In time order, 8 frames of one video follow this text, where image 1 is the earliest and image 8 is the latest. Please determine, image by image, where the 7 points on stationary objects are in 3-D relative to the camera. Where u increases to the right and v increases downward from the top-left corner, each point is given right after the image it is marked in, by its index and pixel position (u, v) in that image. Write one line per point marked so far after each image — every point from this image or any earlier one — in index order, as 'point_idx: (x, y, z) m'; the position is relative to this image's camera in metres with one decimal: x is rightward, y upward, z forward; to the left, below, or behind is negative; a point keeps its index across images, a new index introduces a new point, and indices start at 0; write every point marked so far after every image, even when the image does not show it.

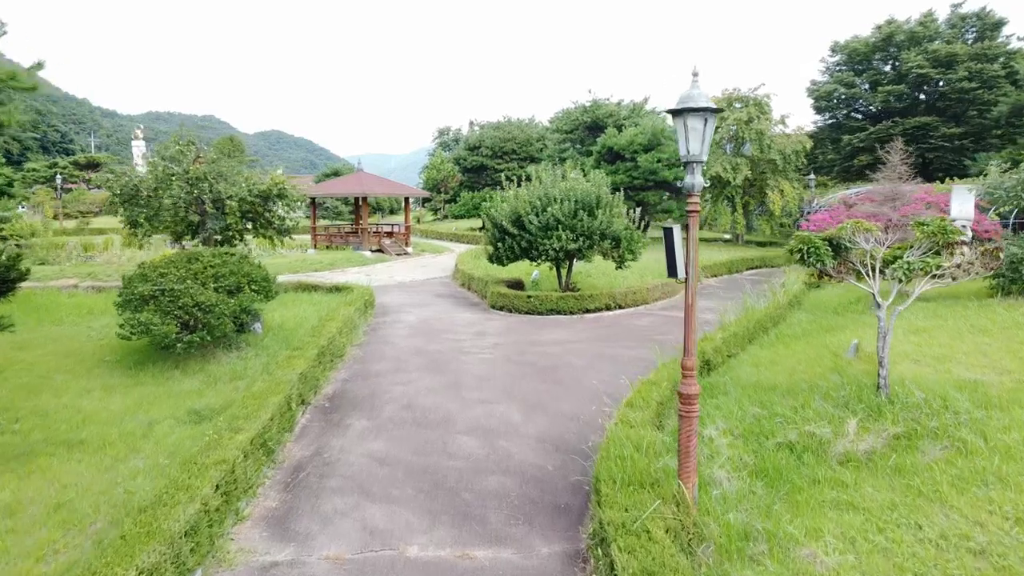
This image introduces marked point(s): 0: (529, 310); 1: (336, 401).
0: (+0.3, -0.4, +13.1) m
1: (-1.7, -1.1, +7.6) m
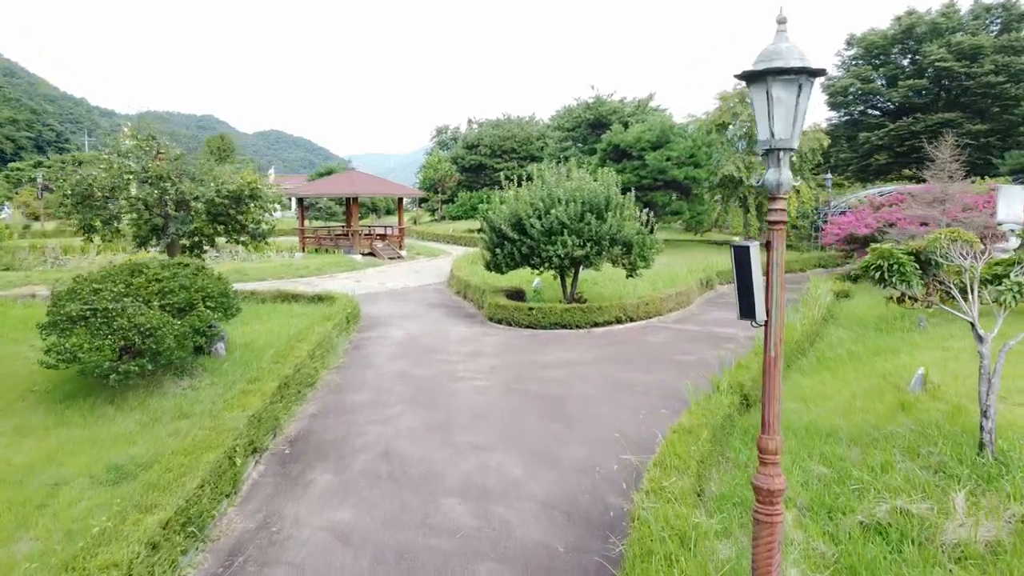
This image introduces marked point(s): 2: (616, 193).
0: (+0.3, -0.5, +11.8) m
1: (-1.7, -1.2, +6.3) m
2: (+1.6, +1.4, +12.2) m
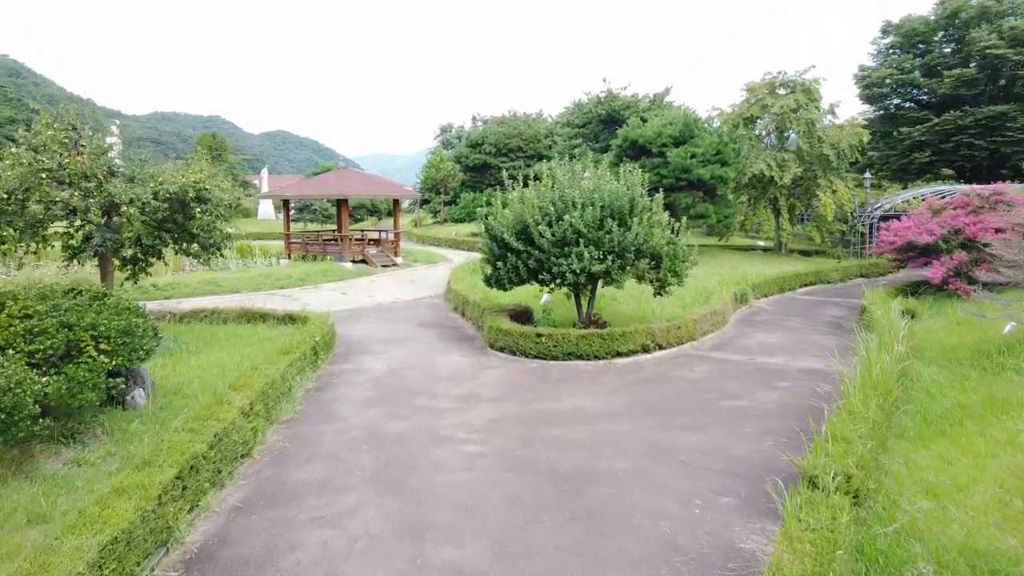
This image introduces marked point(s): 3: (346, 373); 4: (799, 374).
0: (+0.3, -0.8, +9.7) m
1: (-1.7, -1.5, +4.3) m
2: (+1.6, +1.2, +10.1) m
3: (-1.9, -1.0, +9.1) m
4: (+3.2, -1.0, +9.0) m
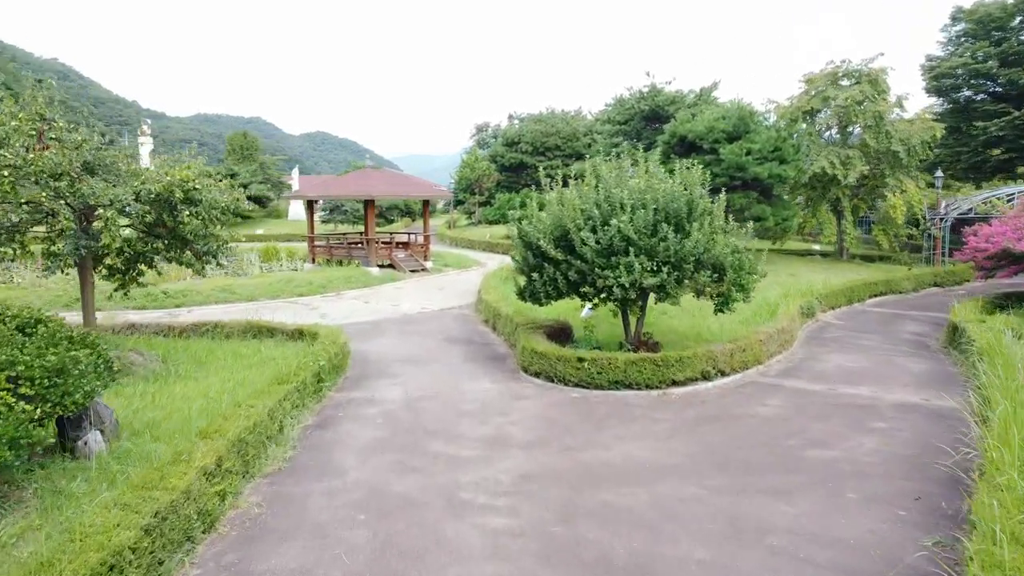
0: (+0.7, -1.0, +8.3) m
1: (-1.5, -1.7, +2.9) m
2: (+2.0, +1.0, +8.7) m
3: (-1.5, -1.1, +7.8) m
4: (+3.5, -1.1, +7.4) m
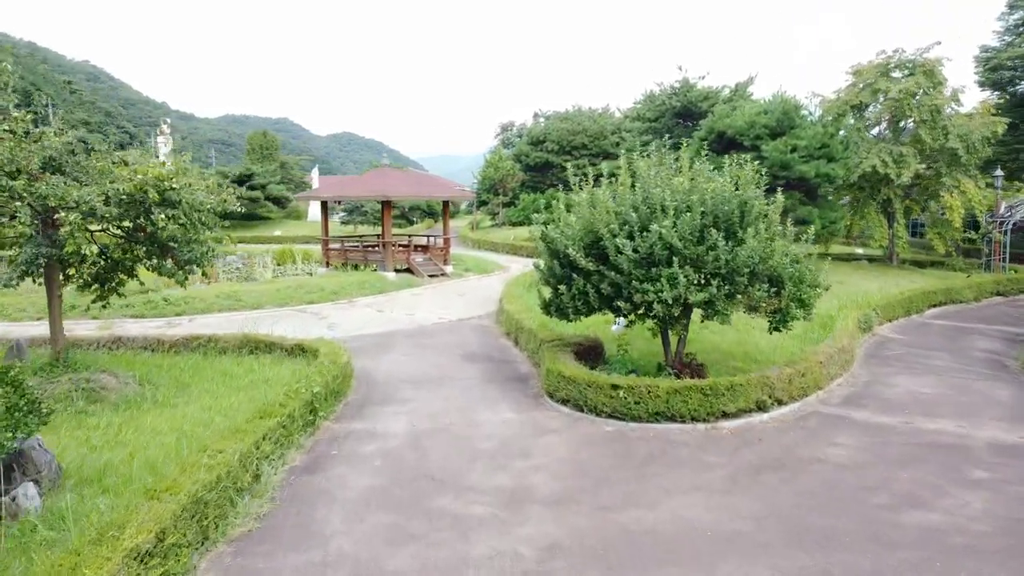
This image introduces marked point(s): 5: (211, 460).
0: (+0.9, -1.1, +7.1) m
1: (-1.5, -1.8, +1.9) m
2: (+2.3, +0.9, +7.5) m
3: (-1.3, -1.3, +6.7) m
4: (+3.7, -1.3, +6.2) m
5: (-1.8, -1.1, +4.9) m
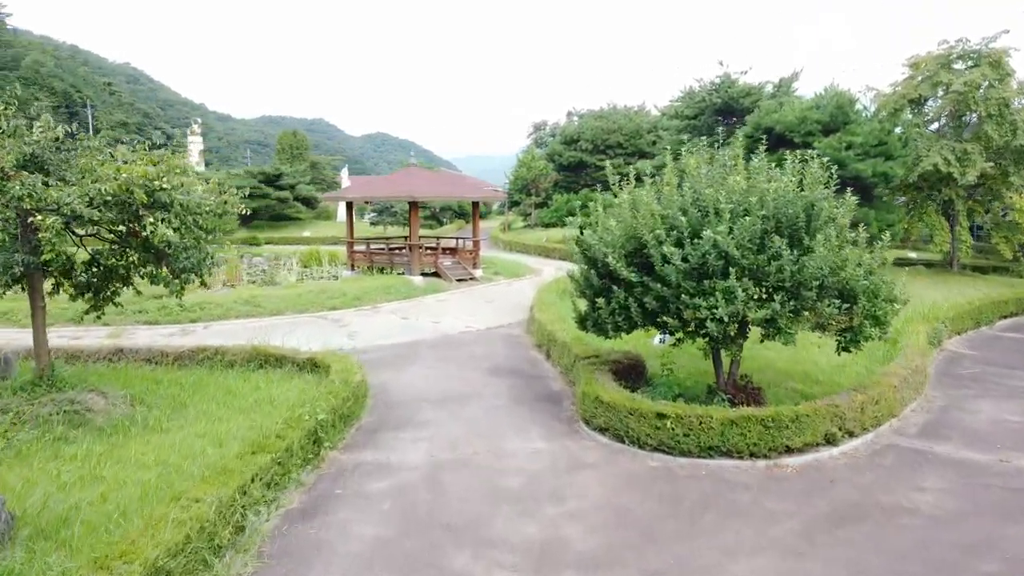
0: (+1.1, -1.2, +6.2) m
1: (-1.5, -1.9, +1.1) m
2: (+2.5, +0.7, +6.5) m
3: (-1.1, -1.4, +5.9) m
4: (+3.9, -1.4, +5.2) m
5: (-1.7, -1.2, +4.1) m
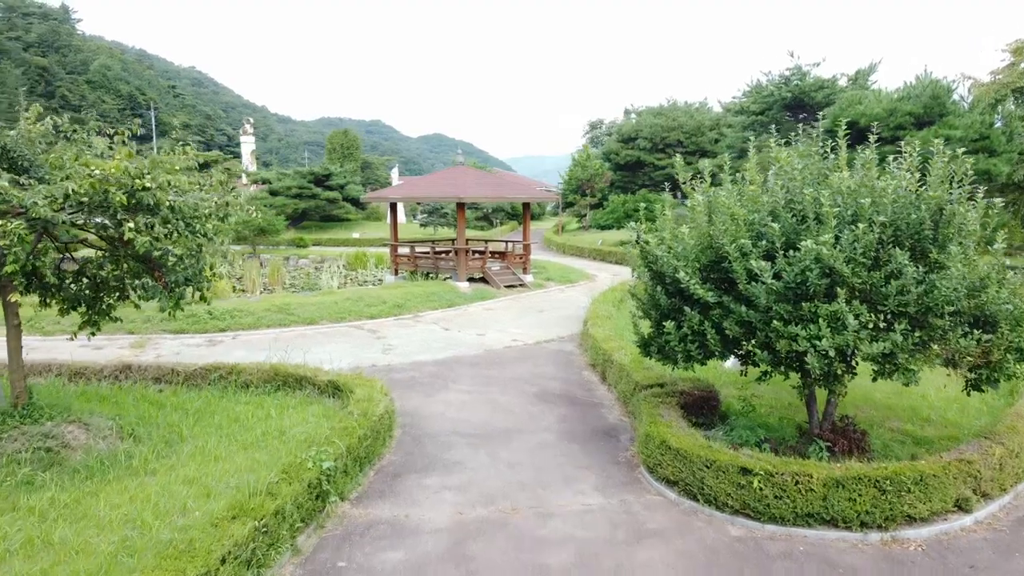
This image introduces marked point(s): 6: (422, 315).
0: (+1.4, -1.4, +5.0) m
1: (-1.5, -2.0, 0.0) m
2: (+2.8, +0.6, +5.2) m
3: (-0.8, -1.5, +4.8) m
4: (+4.1, -1.6, +3.7) m
5: (-1.5, -1.3, +3.1) m
6: (-1.5, -0.4, +13.6) m
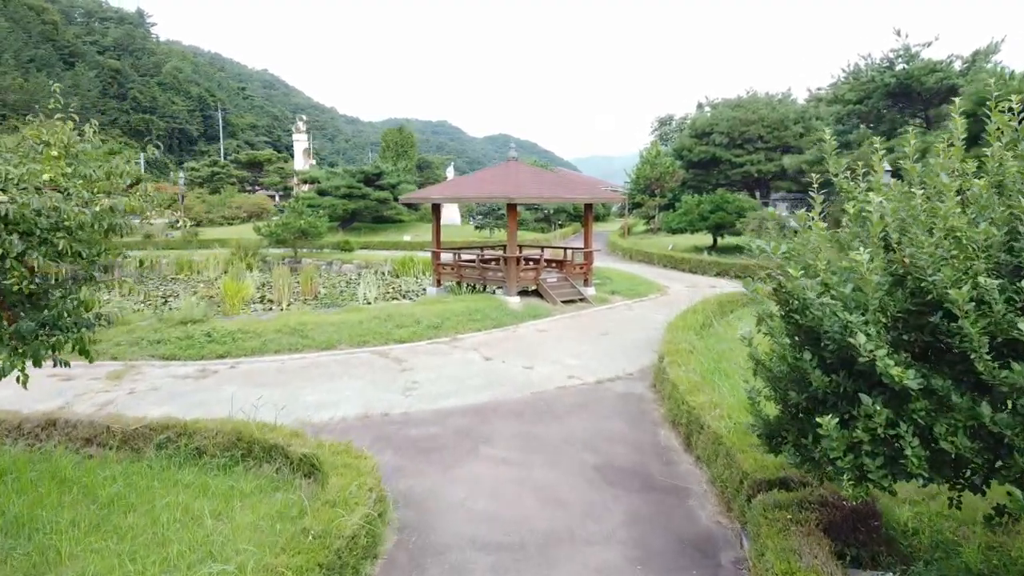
0: (+1.5, -1.7, +2.6) m
1: (-1.8, -2.2, -2.2) m
2: (+3.0, +0.3, +2.6) m
3: (-0.7, -1.7, +2.6) m
4: (+4.1, -1.9, +1.1) m
5: (-1.6, -1.5, +0.9) m
6: (-0.7, -0.7, +11.4) m
